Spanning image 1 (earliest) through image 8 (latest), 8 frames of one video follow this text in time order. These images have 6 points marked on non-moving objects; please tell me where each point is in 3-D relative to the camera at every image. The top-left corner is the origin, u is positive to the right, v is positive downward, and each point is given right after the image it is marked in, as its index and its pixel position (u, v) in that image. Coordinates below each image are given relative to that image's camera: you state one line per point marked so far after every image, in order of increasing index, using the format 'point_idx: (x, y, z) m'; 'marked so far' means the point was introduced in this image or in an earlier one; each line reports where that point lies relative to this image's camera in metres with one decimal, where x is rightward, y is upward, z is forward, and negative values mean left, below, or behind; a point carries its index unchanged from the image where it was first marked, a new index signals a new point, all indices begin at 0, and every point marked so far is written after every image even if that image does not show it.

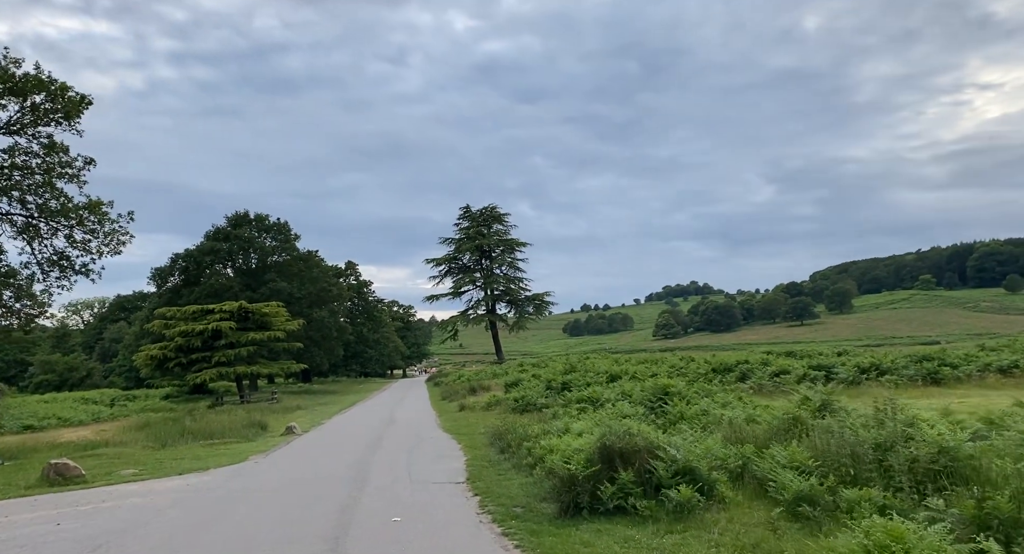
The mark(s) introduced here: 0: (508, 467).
0: (0.0, -3.3, +12.7) m
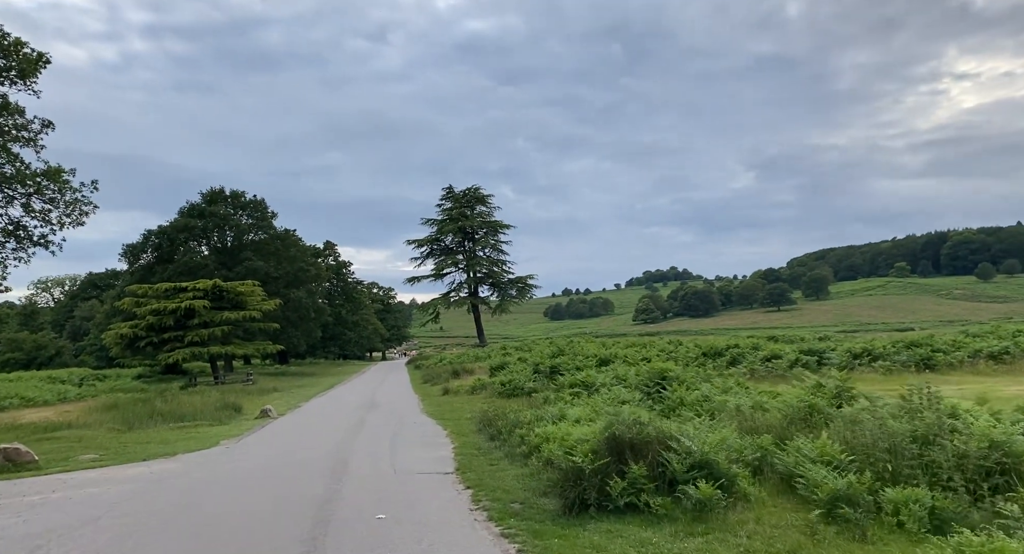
0: (-0.2, -2.9, +11.8) m
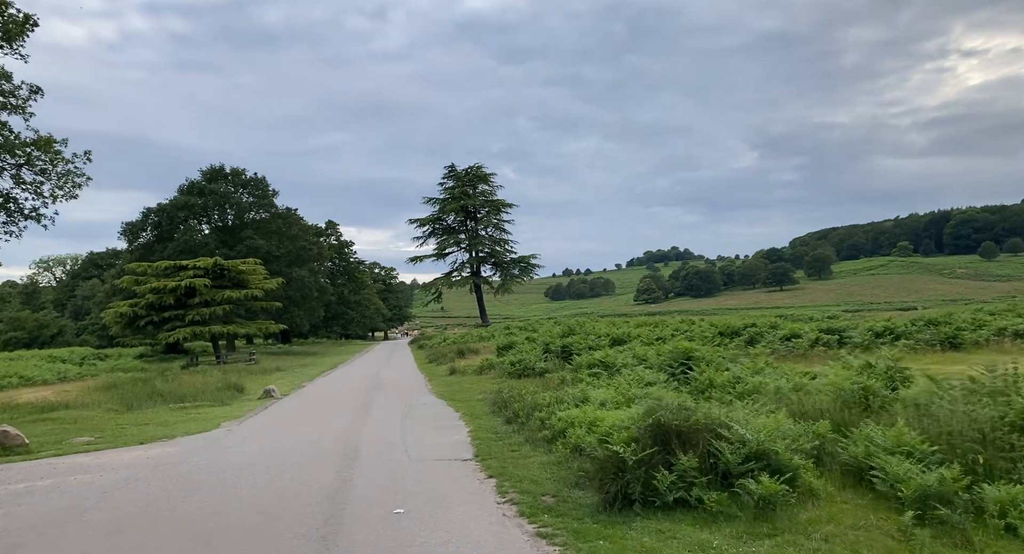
0: (+0.1, -2.5, +11.0) m
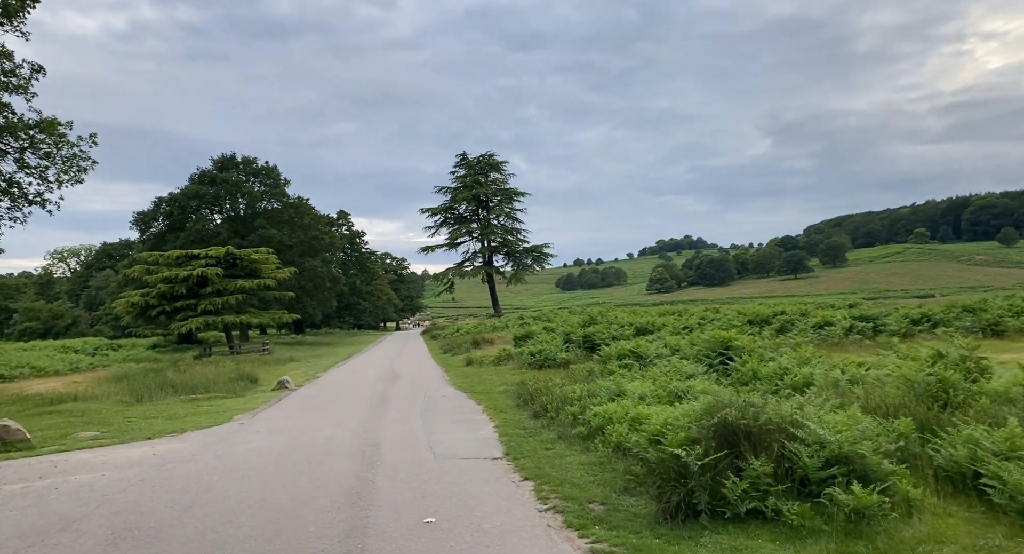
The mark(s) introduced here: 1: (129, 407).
0: (+0.6, -2.3, +10.2) m
1: (-9.9, -3.4, +18.7) m
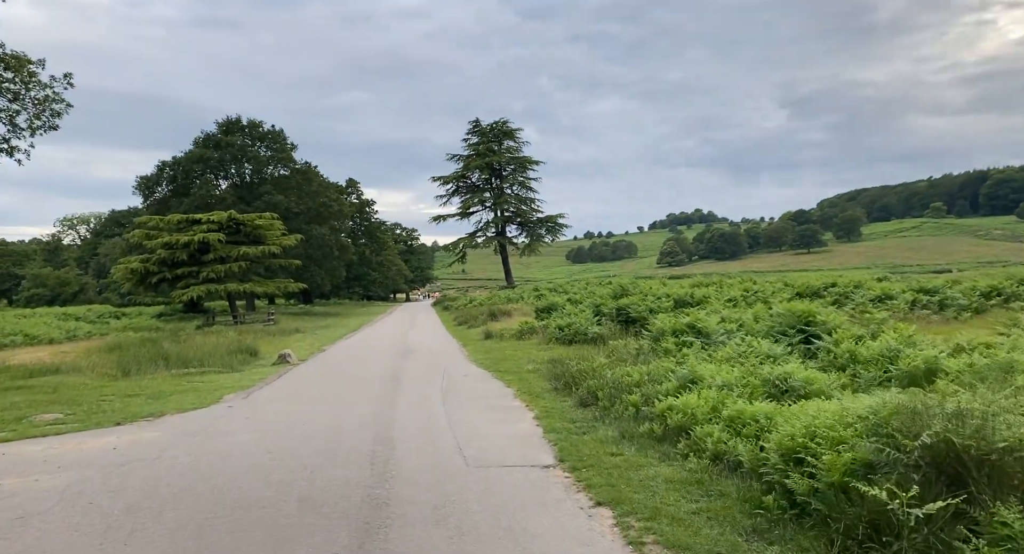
0: (+1.1, -1.8, +8.0) m
1: (-9.3, -2.4, +16.7) m
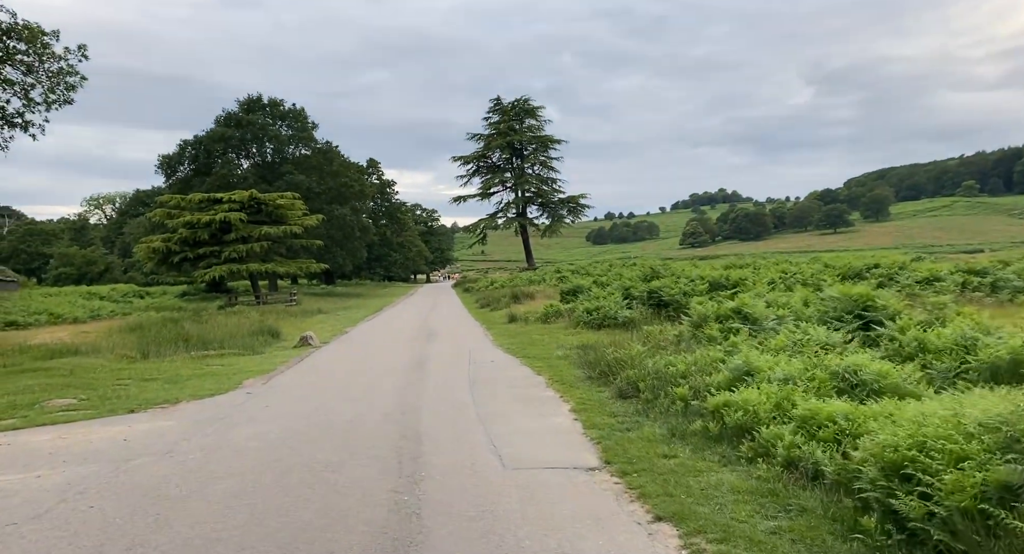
0: (+1.5, -1.6, +7.3) m
1: (-8.6, -2.0, +16.2) m
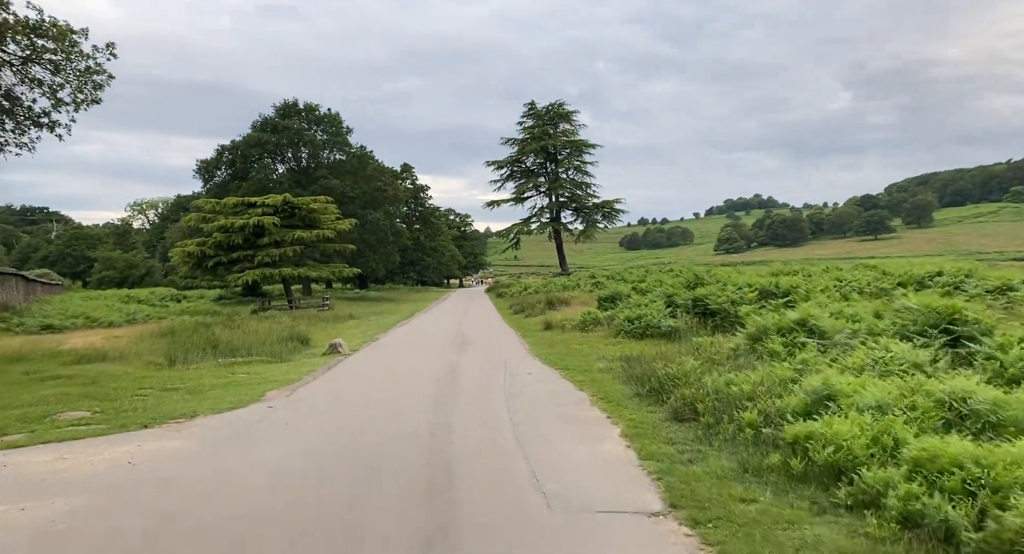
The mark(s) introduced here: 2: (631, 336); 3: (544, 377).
0: (+2.0, -1.7, +6.3) m
1: (-7.8, -2.1, +15.7) m
2: (+2.8, -1.3, +17.0) m
3: (+0.6, -1.7, +12.4) m
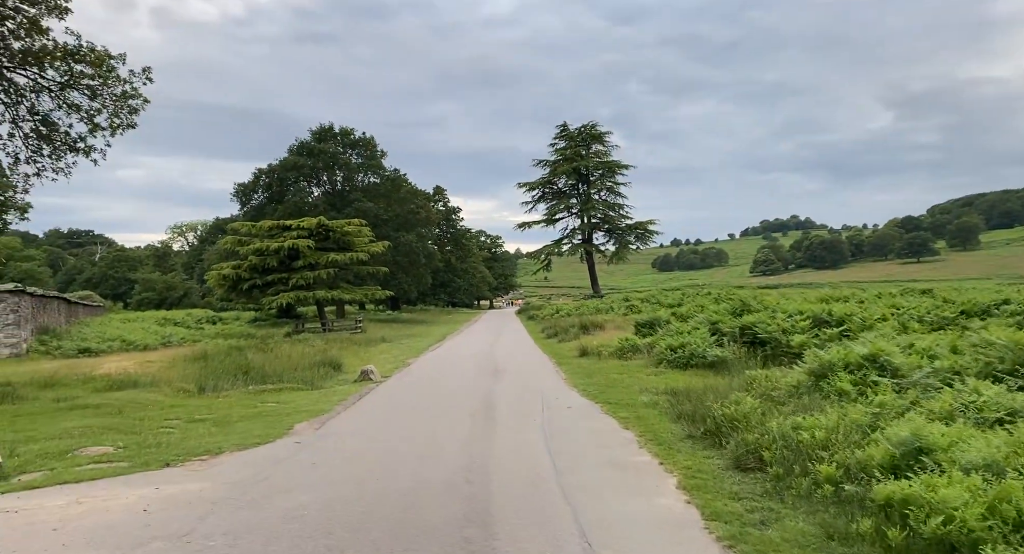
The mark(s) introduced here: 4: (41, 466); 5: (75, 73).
0: (+2.3, -2.0, +5.4) m
1: (-7.0, -2.6, +15.3) m
2: (+3.7, -1.9, +16.1) m
3: (+1.3, -2.2, +11.6) m
4: (-6.0, -2.4, +9.1) m
5: (-9.6, +4.4, +15.7) m
